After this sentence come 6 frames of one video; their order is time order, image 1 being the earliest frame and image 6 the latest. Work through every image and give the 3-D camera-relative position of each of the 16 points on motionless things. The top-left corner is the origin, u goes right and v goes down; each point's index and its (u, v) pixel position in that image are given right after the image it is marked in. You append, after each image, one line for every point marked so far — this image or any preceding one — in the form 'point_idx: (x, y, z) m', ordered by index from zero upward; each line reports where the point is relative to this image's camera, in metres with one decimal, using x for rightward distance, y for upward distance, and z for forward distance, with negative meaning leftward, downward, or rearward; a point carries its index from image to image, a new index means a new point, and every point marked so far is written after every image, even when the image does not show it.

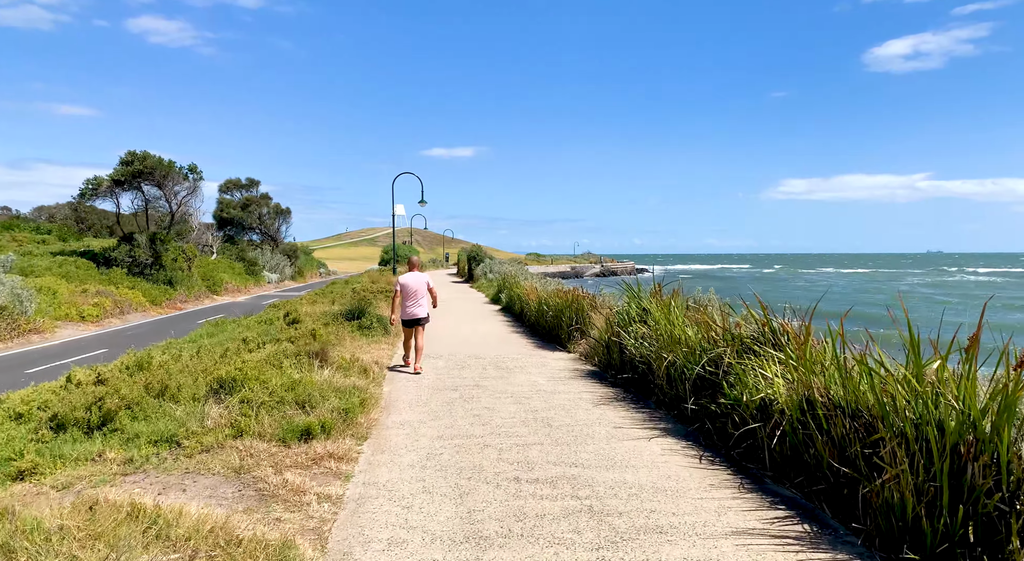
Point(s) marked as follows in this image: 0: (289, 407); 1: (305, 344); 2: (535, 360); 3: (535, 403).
0: (-2.0, -1.1, +6.9) m
1: (-2.8, -0.9, +10.7) m
2: (+0.4, -1.3, +12.7) m
3: (+0.3, -1.4, +8.9) m
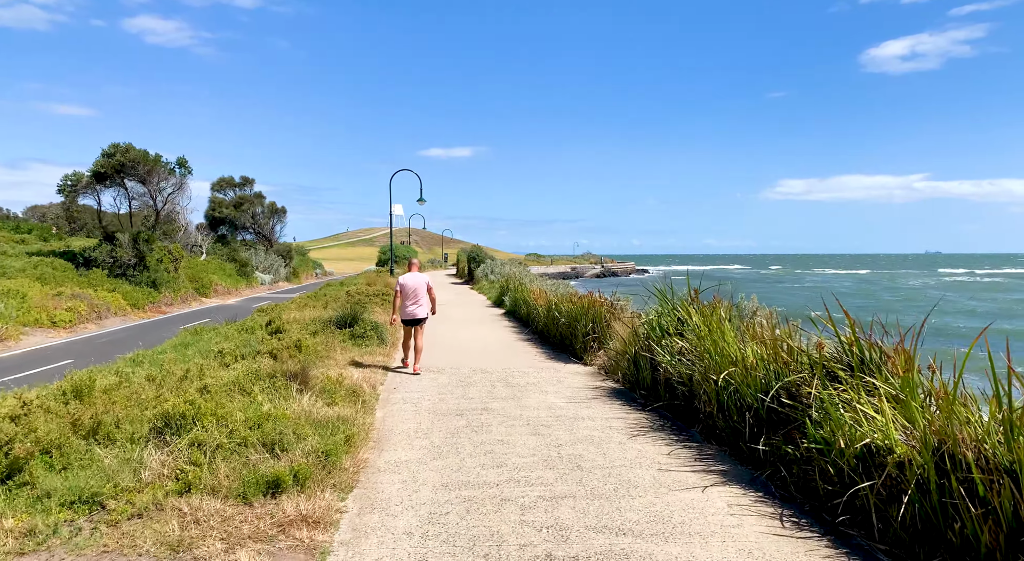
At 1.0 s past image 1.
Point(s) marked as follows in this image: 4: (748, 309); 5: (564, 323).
0: (-1.8, -1.2, +5.4) m
1: (-2.7, -1.0, +9.2) m
2: (+0.5, -1.4, +11.3) m
3: (+0.4, -1.5, +7.5) m
4: (+2.7, -0.3, +8.9) m
5: (+0.9, -0.8, +14.2) m
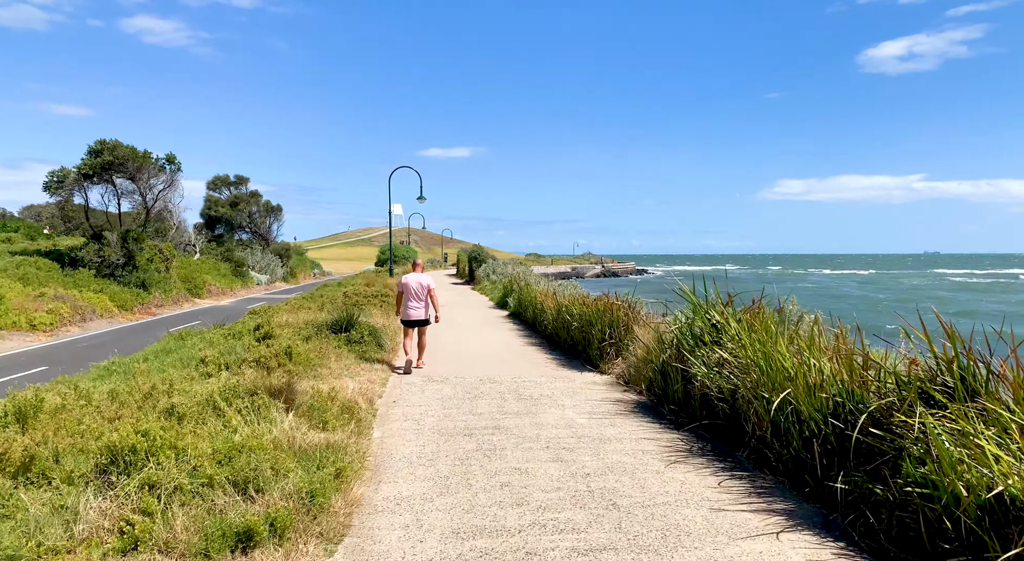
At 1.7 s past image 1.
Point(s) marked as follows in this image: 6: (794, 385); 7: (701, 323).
0: (-1.7, -1.2, +4.4) m
1: (-2.5, -1.0, +8.2) m
2: (+0.7, -1.4, +10.3) m
3: (+0.6, -1.5, +6.5) m
4: (+2.8, -0.3, +7.9) m
5: (+1.1, -0.8, +13.2) m
6: (+2.1, -0.8, +5.7) m
7: (+2.0, -0.4, +8.3) m
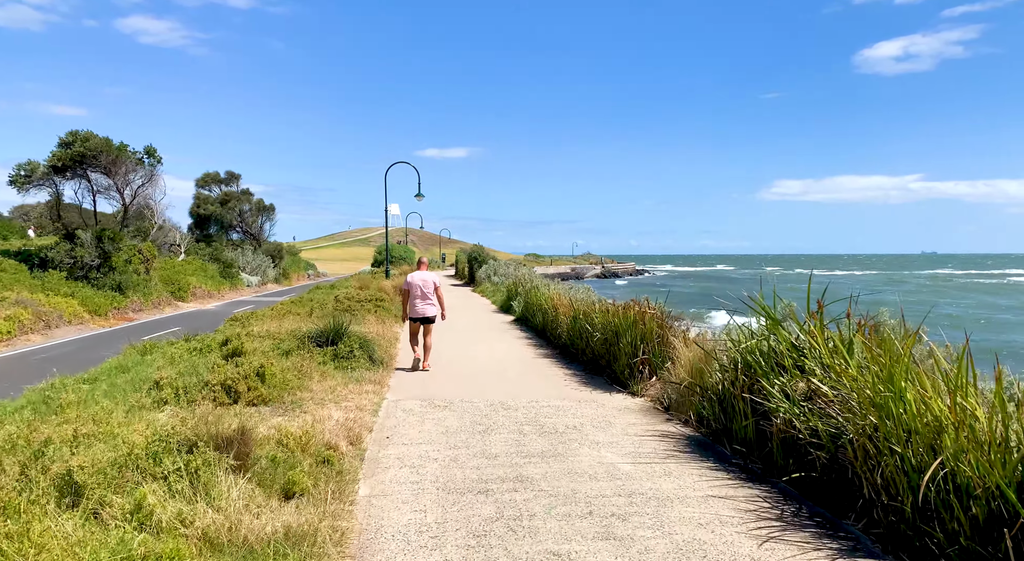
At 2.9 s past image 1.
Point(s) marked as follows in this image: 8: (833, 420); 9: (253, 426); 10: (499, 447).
0: (-1.4, -1.3, +2.7) m
1: (-2.3, -1.1, +6.4) m
2: (+0.9, -1.5, +8.5) m
3: (+0.8, -1.6, +4.7) m
4: (+3.0, -0.4, +6.1) m
5: (+1.3, -0.9, +11.4) m
6: (+2.3, -0.8, +4.0) m
7: (+2.2, -0.5, +6.6) m
8: (+2.2, -1.0, +5.3) m
9: (-1.9, -1.1, +5.8) m
10: (-0.1, -1.5, +7.0) m
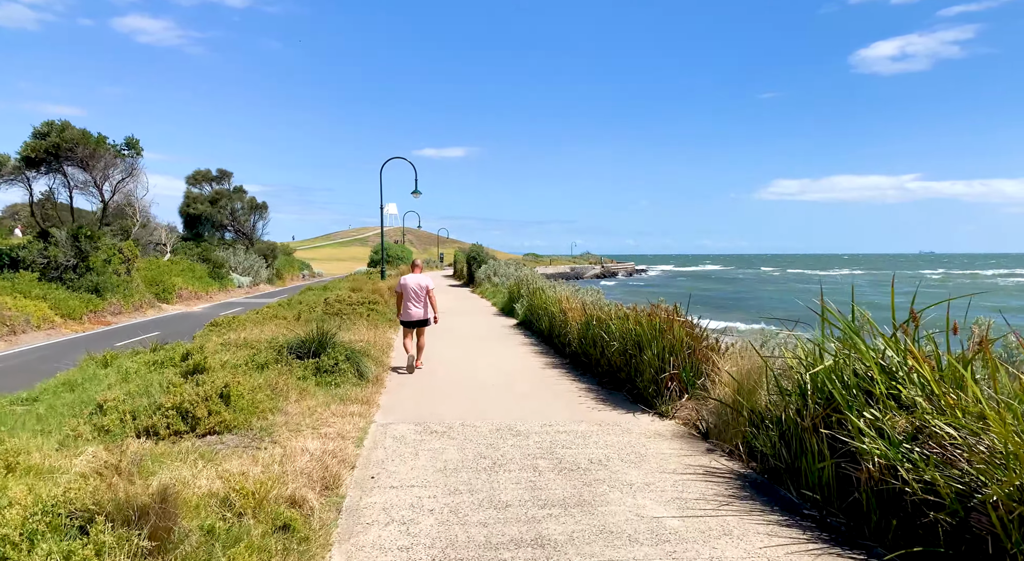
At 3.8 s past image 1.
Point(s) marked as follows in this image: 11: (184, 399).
0: (-1.3, -1.3, +1.3) m
1: (-2.2, -1.1, +5.1) m
2: (+1.0, -1.5, +7.2) m
3: (+0.9, -1.6, +3.4) m
4: (+3.1, -0.4, +4.8) m
5: (+1.4, -0.9, +10.1) m
6: (+2.4, -0.9, +2.6) m
7: (+2.3, -0.5, +5.2) m
8: (+2.3, -1.0, +4.0) m
9: (-1.8, -1.1, +4.5) m
10: (0.0, -1.5, +5.6) m
11: (-2.9, -1.1, +7.1) m
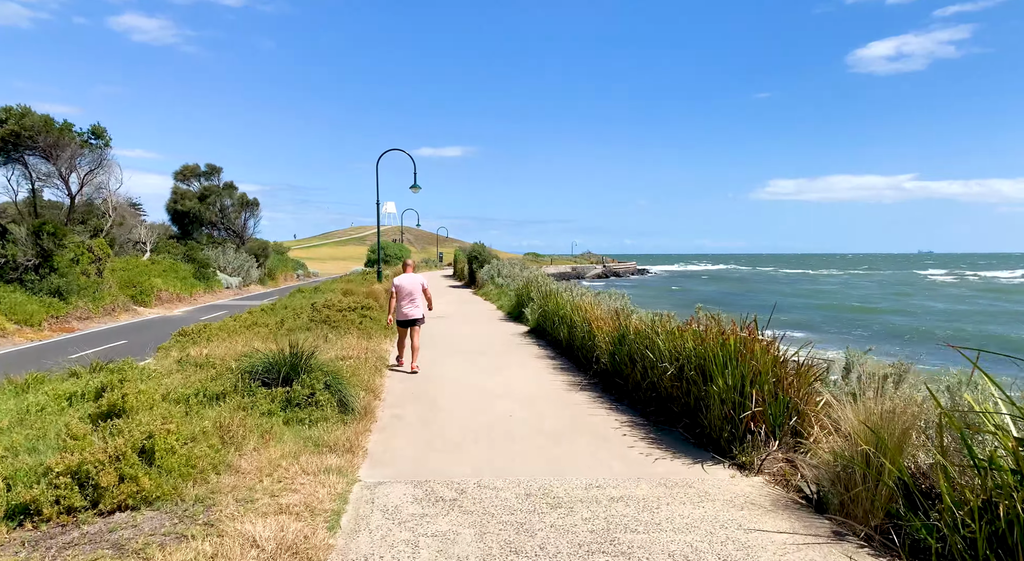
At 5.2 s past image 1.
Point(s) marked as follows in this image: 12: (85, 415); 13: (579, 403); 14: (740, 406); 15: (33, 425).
0: (-1.1, -1.4, -0.8) m
1: (-2.0, -1.2, +3.0) m
2: (+1.2, -1.6, +5.1) m
3: (+1.2, -1.7, +1.3) m
4: (+3.4, -0.5, +2.7) m
5: (+1.6, -0.9, +8.0) m
6: (+2.7, -0.9, +0.5) m
7: (+2.6, -0.6, +3.1) m
8: (+2.6, -1.1, +1.9) m
9: (-1.5, -1.2, +2.3) m
10: (+0.3, -1.6, +3.5) m
11: (-2.7, -1.1, +4.9) m
12: (-3.2, -1.0, +5.9) m
13: (+0.8, -1.4, +8.9) m
14: (+2.0, -1.1, +6.6) m
15: (-3.5, -1.1, +5.8) m
